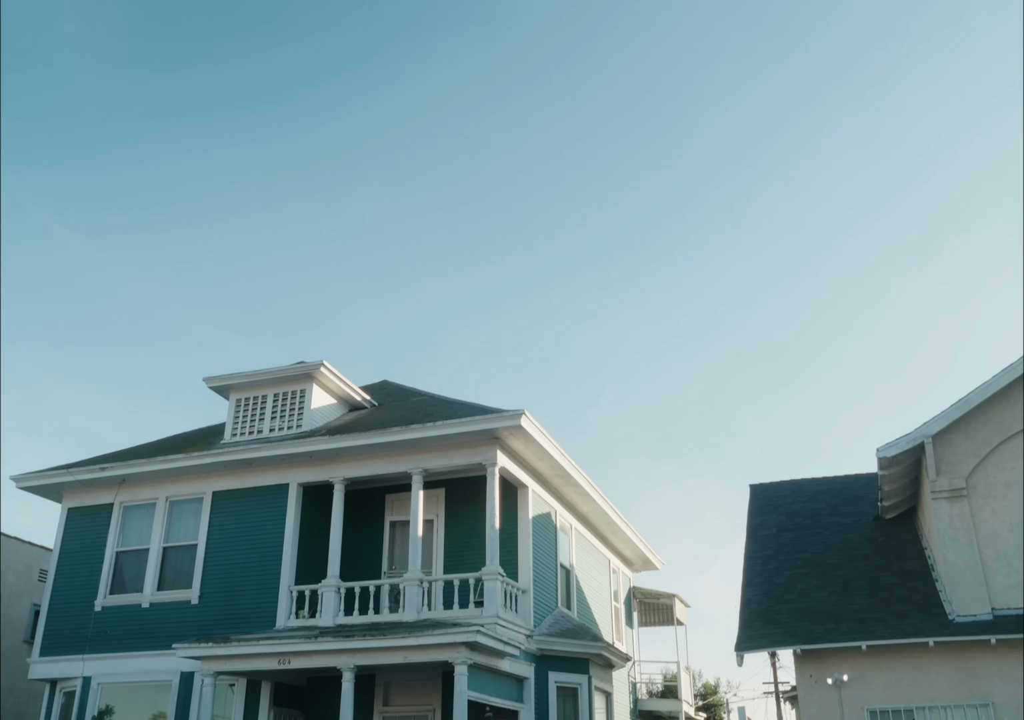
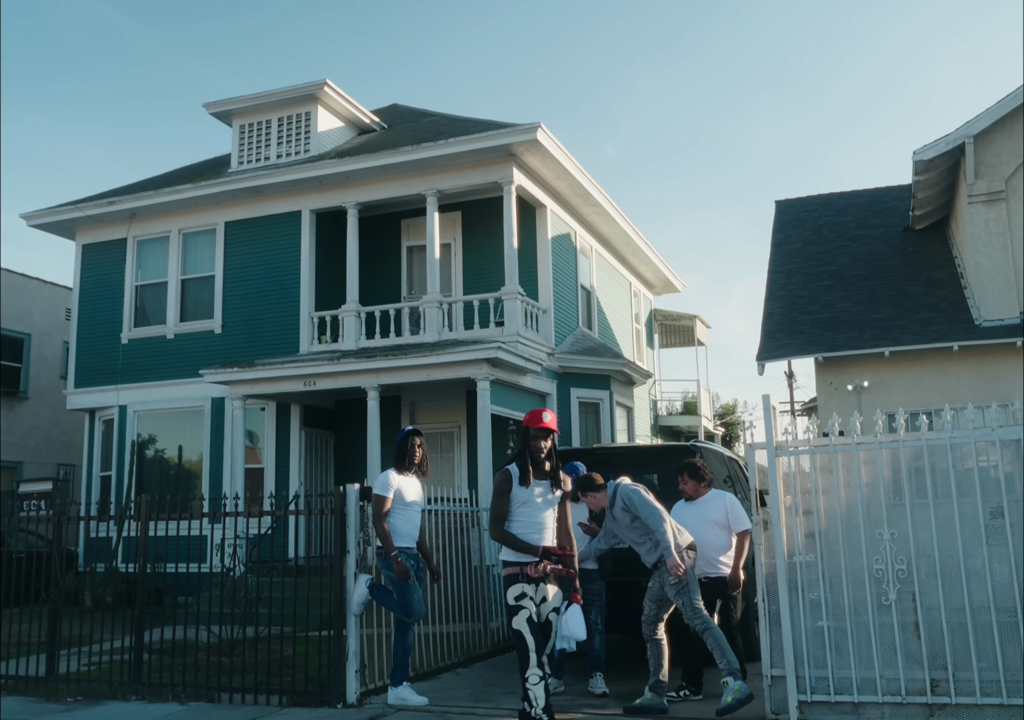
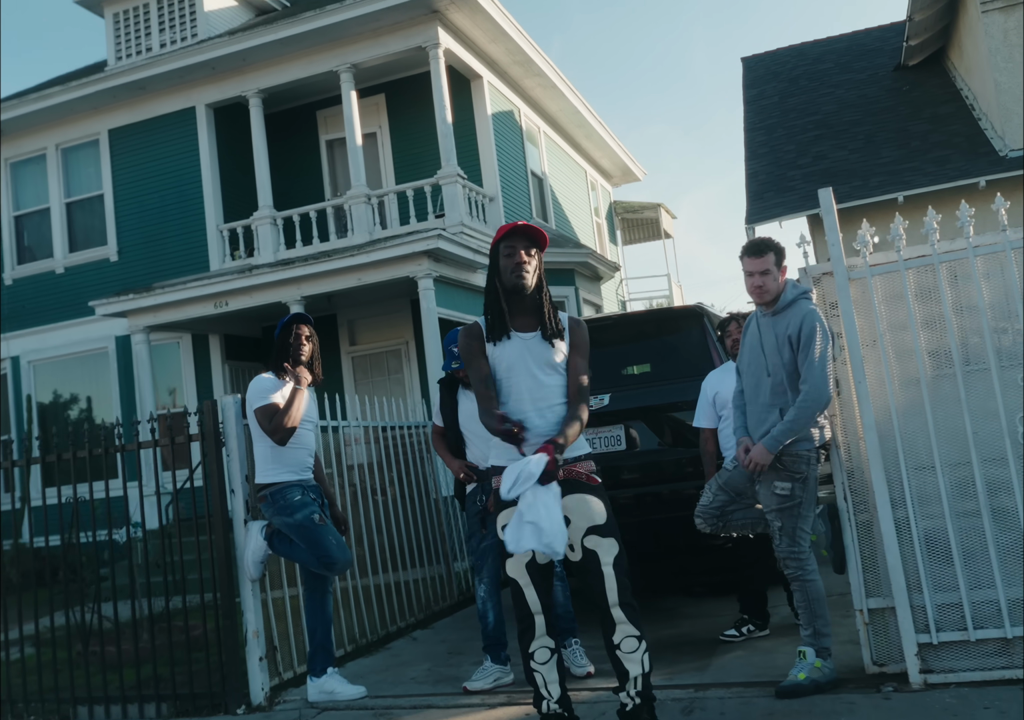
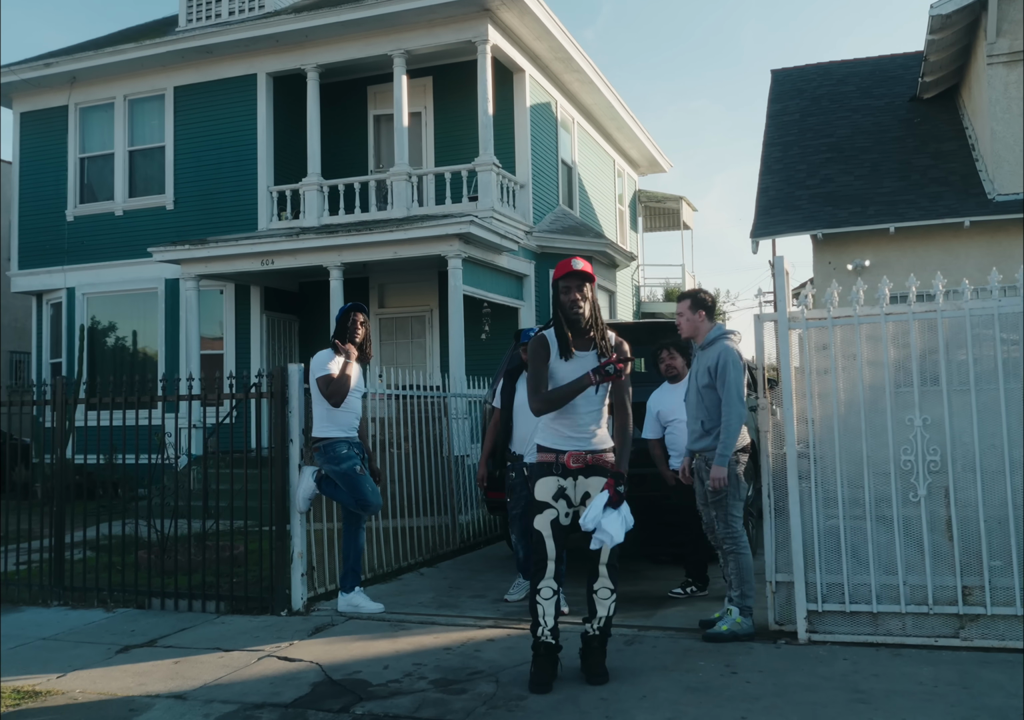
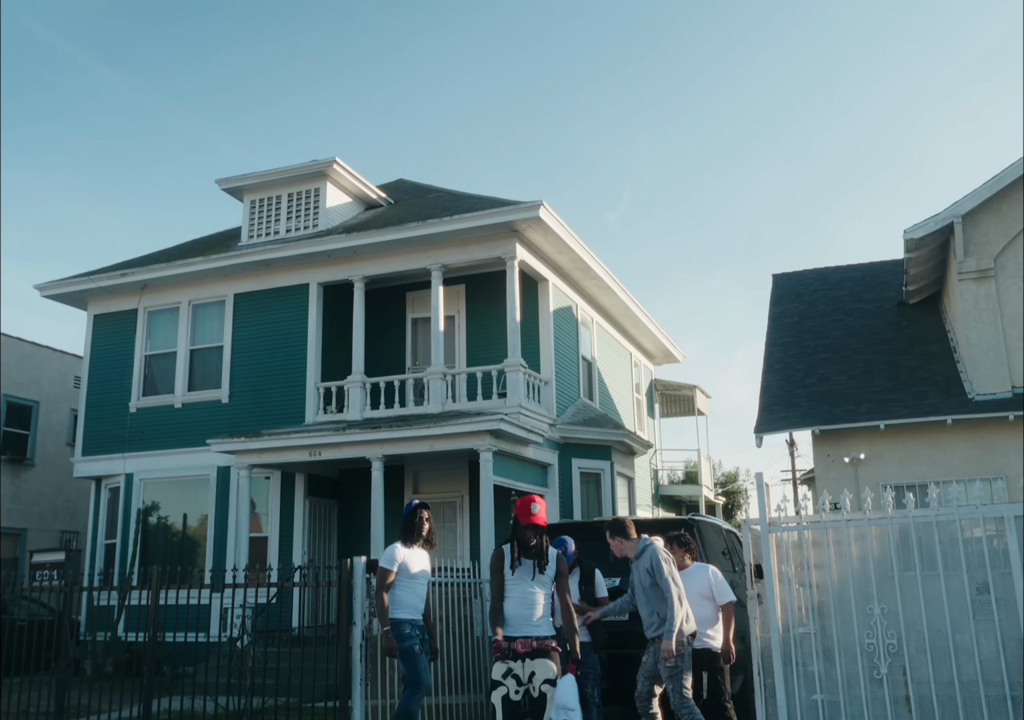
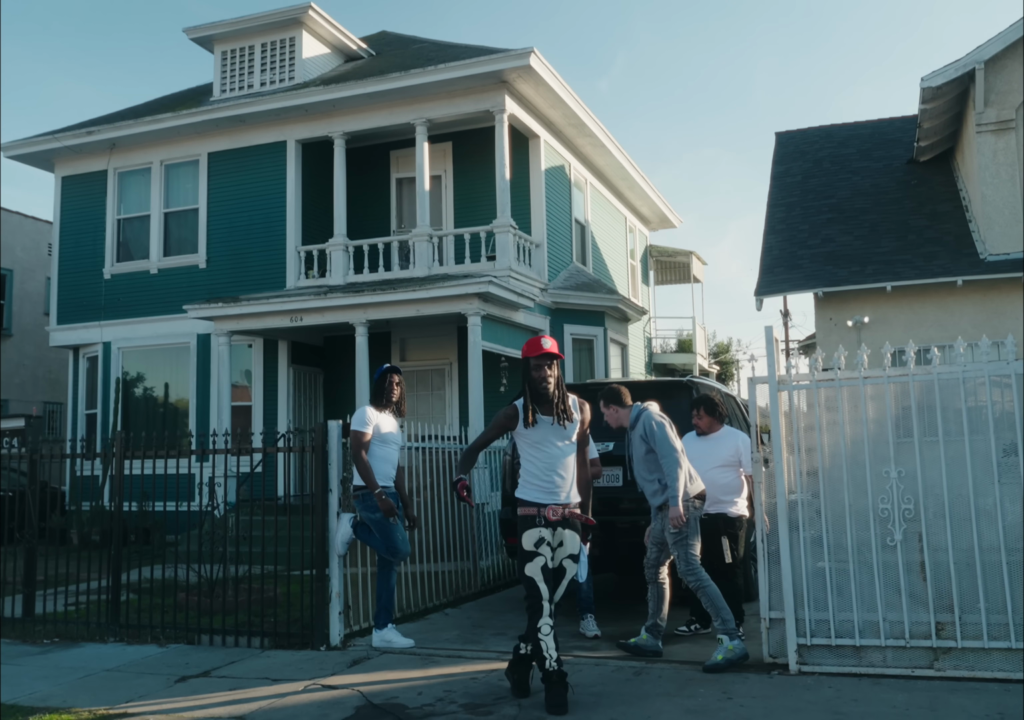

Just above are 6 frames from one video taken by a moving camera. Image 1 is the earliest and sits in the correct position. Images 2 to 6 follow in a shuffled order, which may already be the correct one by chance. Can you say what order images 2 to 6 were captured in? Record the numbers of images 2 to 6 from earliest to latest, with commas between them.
5, 2, 6, 4, 3
